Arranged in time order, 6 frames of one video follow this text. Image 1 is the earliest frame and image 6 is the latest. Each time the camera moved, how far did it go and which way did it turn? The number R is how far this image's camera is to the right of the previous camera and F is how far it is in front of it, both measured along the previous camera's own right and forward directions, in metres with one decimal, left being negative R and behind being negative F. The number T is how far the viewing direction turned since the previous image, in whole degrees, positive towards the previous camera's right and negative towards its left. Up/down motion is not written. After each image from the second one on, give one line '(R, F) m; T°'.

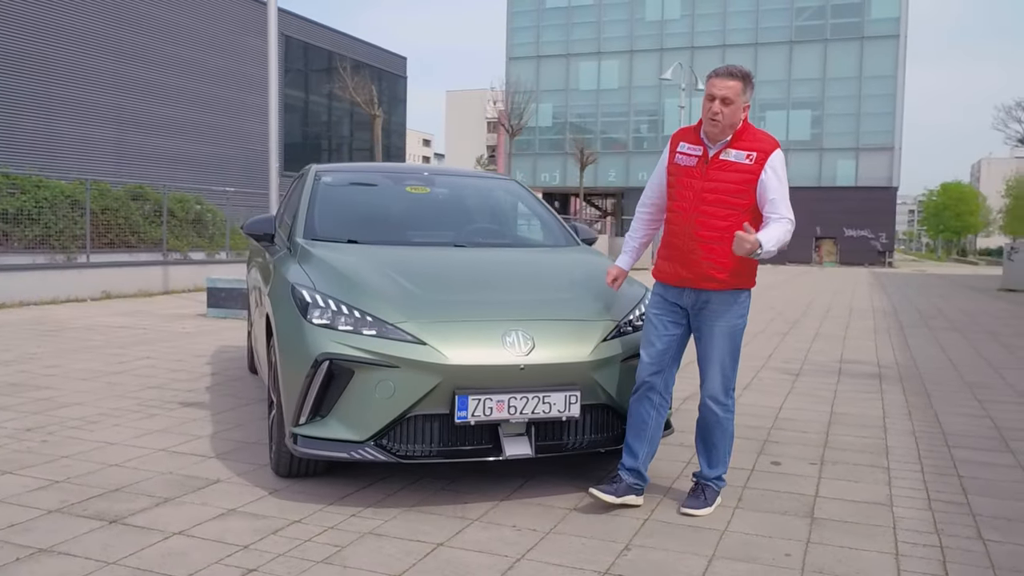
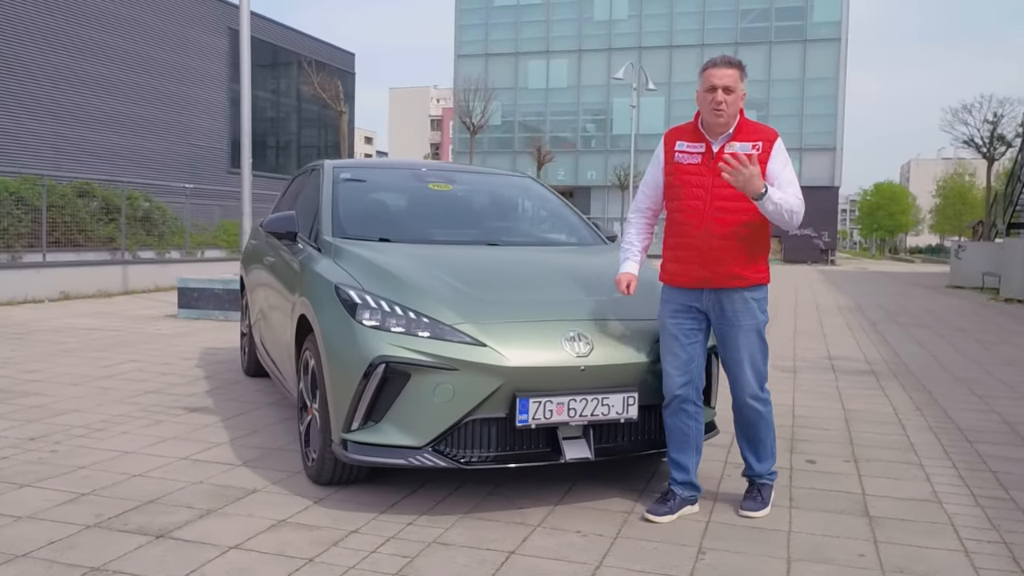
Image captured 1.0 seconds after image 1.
(-0.5, +0.1) m; +4°
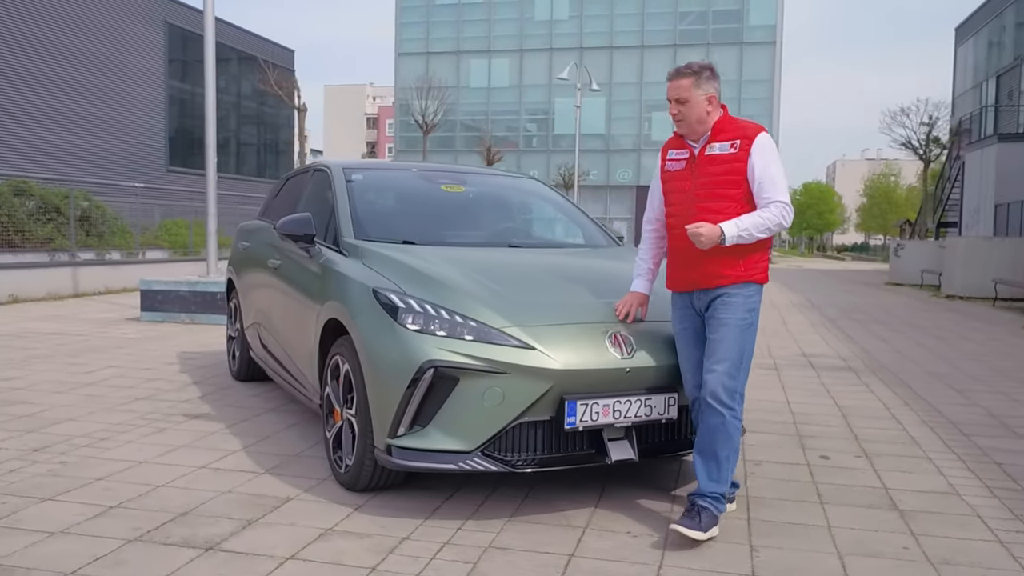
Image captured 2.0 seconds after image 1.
(-0.5, 0.0) m; +4°
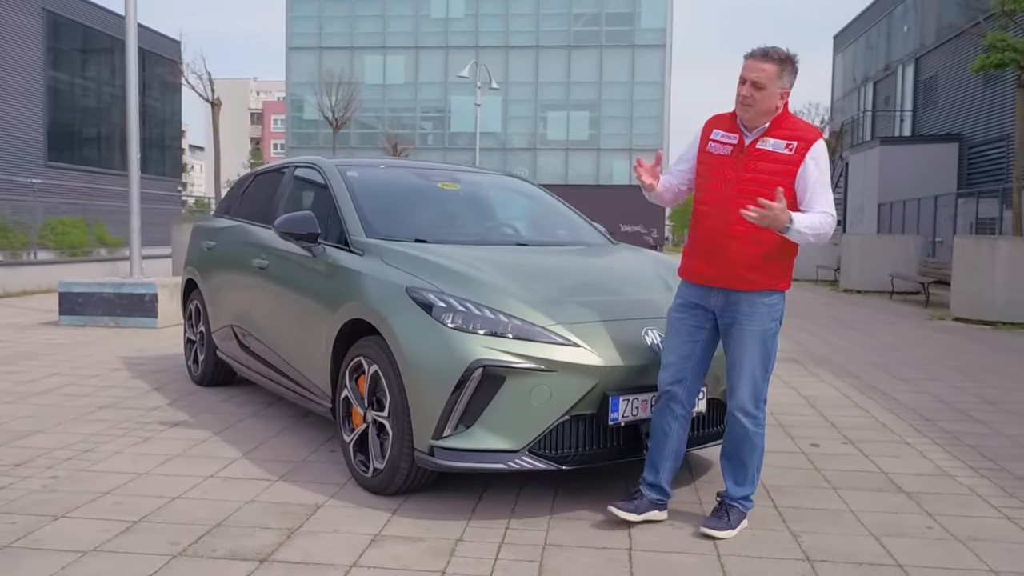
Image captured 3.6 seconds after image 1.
(-0.7, 0.0) m; +7°
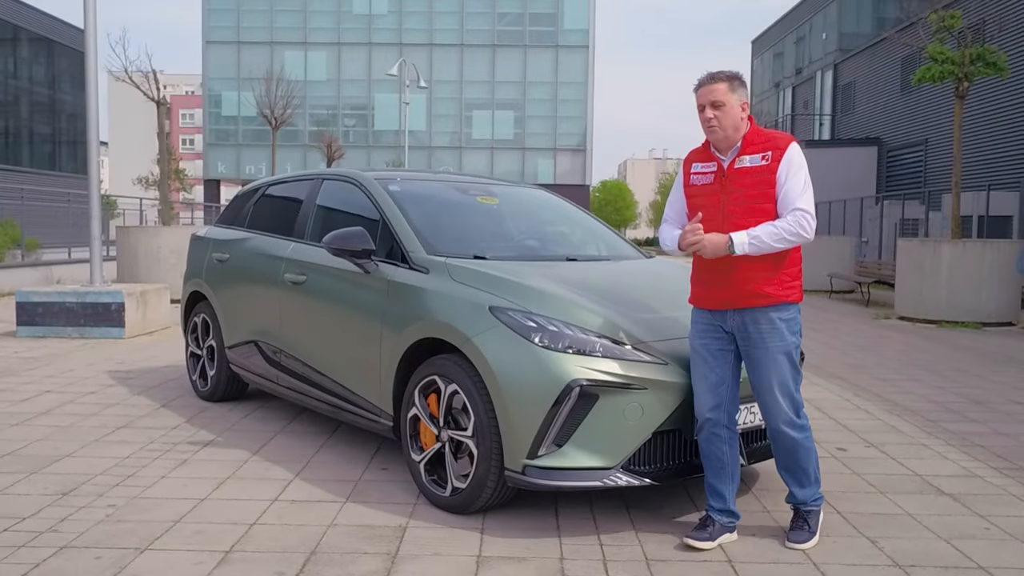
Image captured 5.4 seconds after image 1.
(-0.7, 0.0) m; +6°
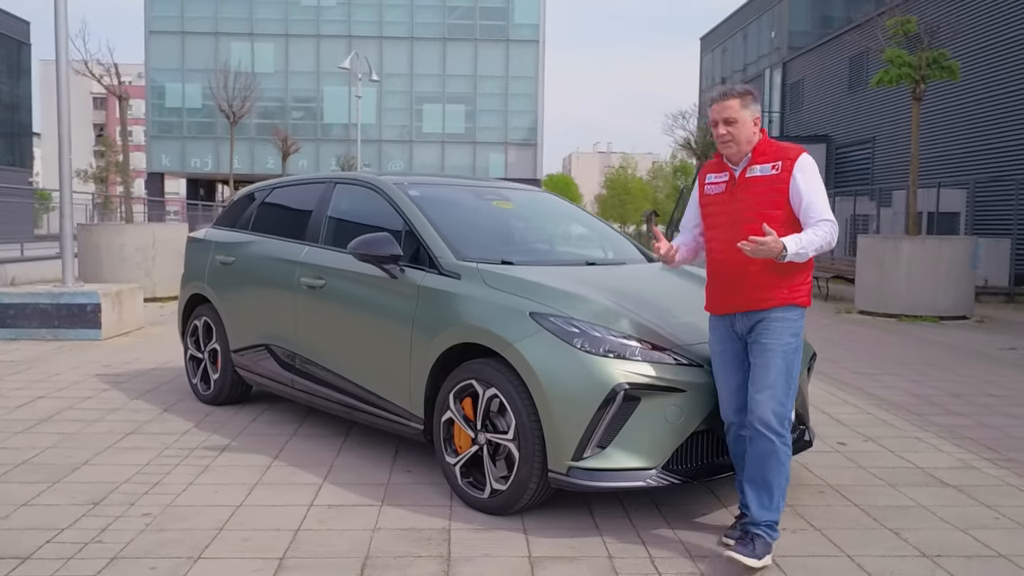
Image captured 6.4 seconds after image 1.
(-0.4, -0.1) m; +4°
